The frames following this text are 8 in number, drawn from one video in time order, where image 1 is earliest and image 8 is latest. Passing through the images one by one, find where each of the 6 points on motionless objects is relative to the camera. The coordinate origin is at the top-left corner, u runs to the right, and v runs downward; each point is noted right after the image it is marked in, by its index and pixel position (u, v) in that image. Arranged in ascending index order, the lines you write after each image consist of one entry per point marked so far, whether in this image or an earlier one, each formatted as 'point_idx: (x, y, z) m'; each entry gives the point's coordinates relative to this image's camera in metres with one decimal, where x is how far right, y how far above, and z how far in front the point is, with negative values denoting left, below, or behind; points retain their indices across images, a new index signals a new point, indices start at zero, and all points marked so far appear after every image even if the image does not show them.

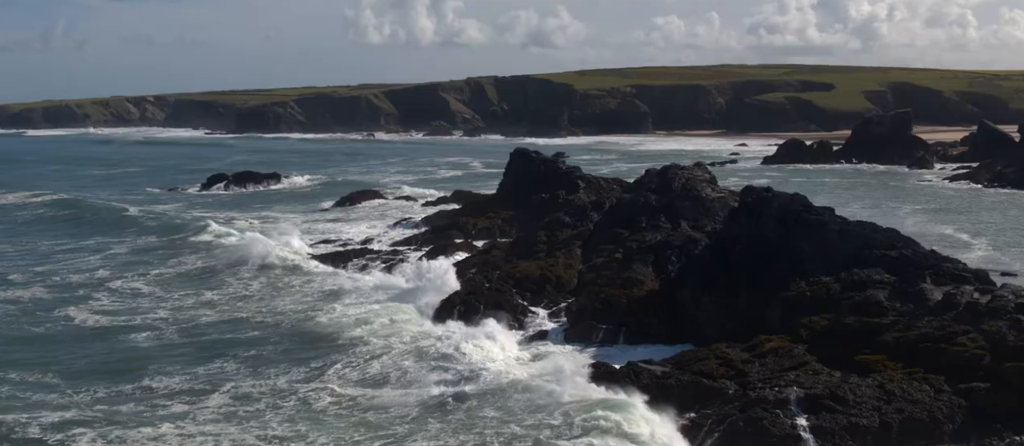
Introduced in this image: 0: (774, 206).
0: (+4.6, +0.3, +18.8) m
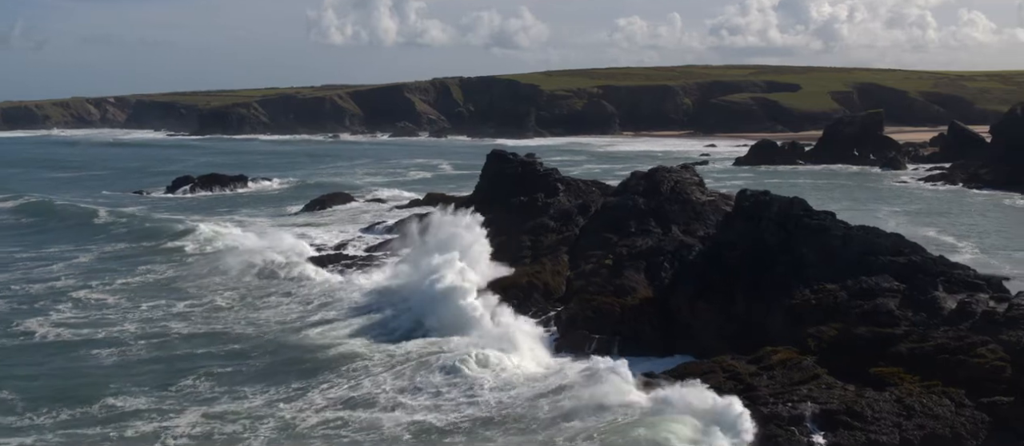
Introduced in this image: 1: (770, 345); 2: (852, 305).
0: (+4.4, +0.2, +18.2) m
1: (+3.7, -1.8, +15.6) m
2: (+4.8, -1.2, +15.3) m
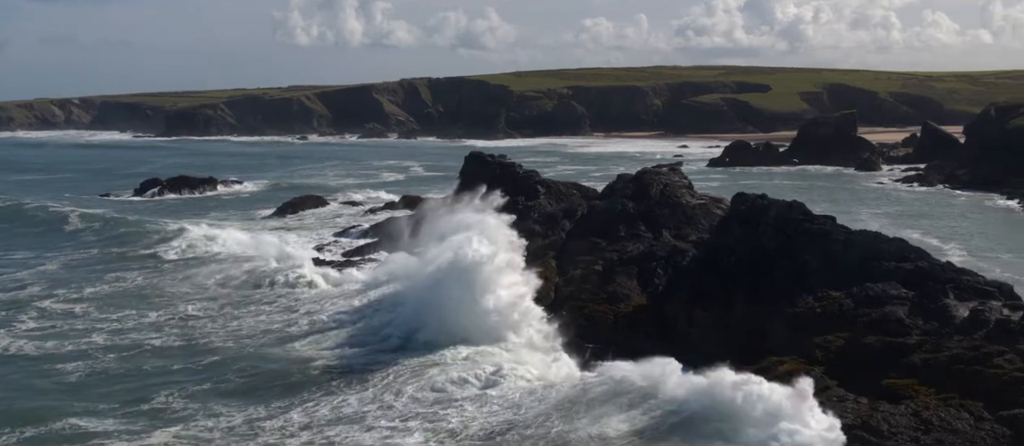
0: (+4.2, +0.1, +17.6) m
1: (+3.6, -1.8, +15.0) m
2: (+4.7, -1.2, +14.7) m
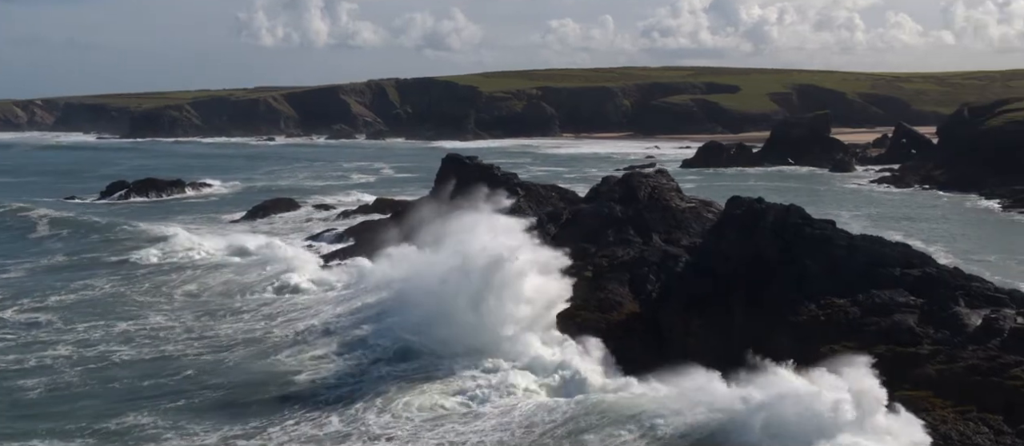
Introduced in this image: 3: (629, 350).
0: (+4.1, 0.0, +17.0) m
1: (+3.6, -1.9, +14.4) m
2: (+4.7, -1.3, +14.2) m
3: (+1.8, -1.9, +16.2) m
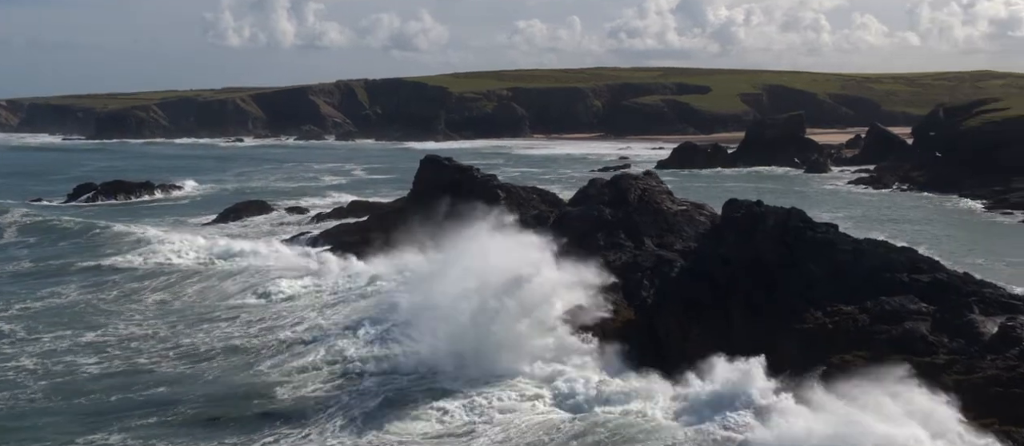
0: (+3.9, 0.0, +16.5) m
1: (+3.5, -2.0, +13.8) m
2: (+4.6, -1.4, +13.6) m
3: (+1.7, -2.0, +15.6) m
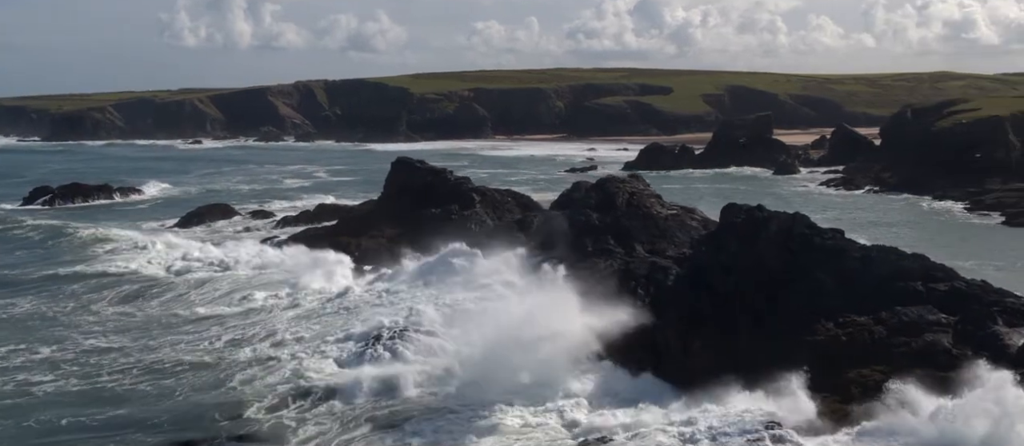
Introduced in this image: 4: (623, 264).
0: (+3.8, -0.1, +15.8) m
1: (+3.5, -2.1, +13.1) m
2: (+4.6, -1.4, +12.9) m
3: (+1.6, -2.1, +14.8) m
4: (+1.9, -0.7, +18.4) m
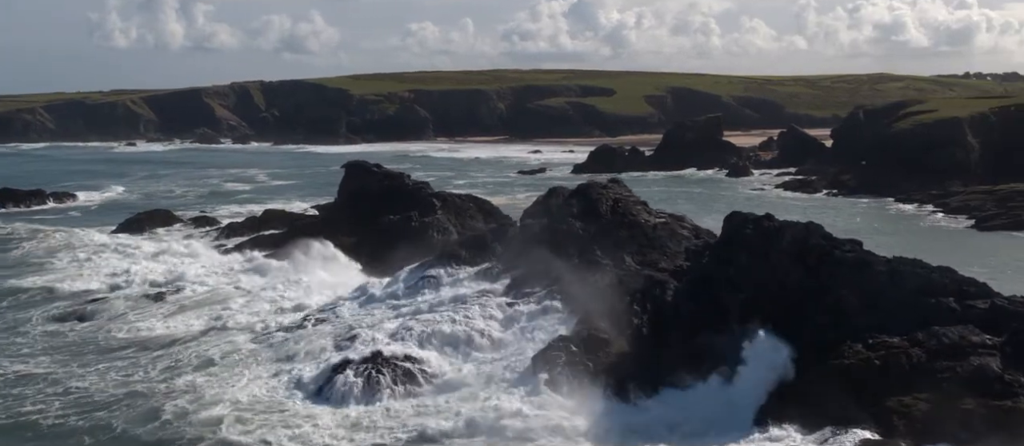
0: (+3.7, -0.3, +14.5) m
1: (+3.5, -2.2, +11.8) m
2: (+4.6, -1.6, +11.7) m
3: (+1.5, -2.2, +13.5) m
4: (+1.6, -0.9, +17.1) m
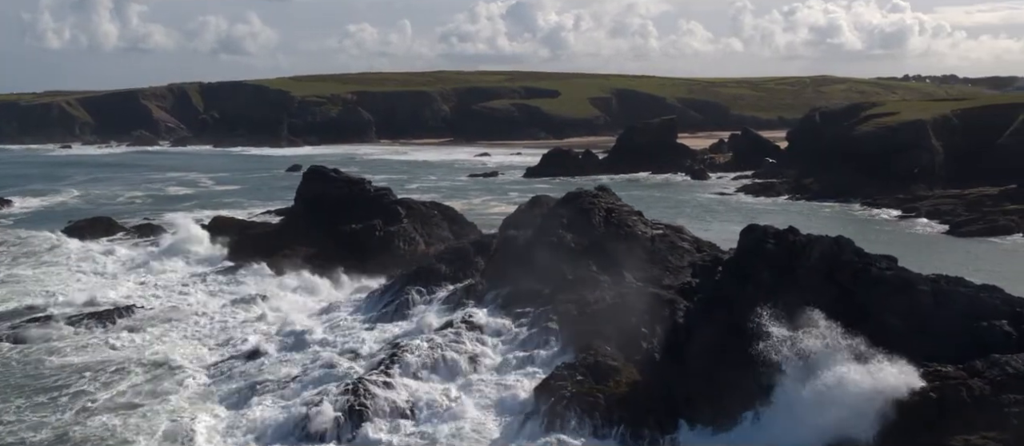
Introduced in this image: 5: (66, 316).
0: (+3.7, -0.4, +13.3) m
1: (+3.7, -2.4, +10.6) m
2: (+4.8, -1.8, +10.6) m
3: (+1.6, -2.4, +12.1) m
4: (+1.5, -1.1, +15.7) m
5: (-7.7, -1.7, +19.4) m
